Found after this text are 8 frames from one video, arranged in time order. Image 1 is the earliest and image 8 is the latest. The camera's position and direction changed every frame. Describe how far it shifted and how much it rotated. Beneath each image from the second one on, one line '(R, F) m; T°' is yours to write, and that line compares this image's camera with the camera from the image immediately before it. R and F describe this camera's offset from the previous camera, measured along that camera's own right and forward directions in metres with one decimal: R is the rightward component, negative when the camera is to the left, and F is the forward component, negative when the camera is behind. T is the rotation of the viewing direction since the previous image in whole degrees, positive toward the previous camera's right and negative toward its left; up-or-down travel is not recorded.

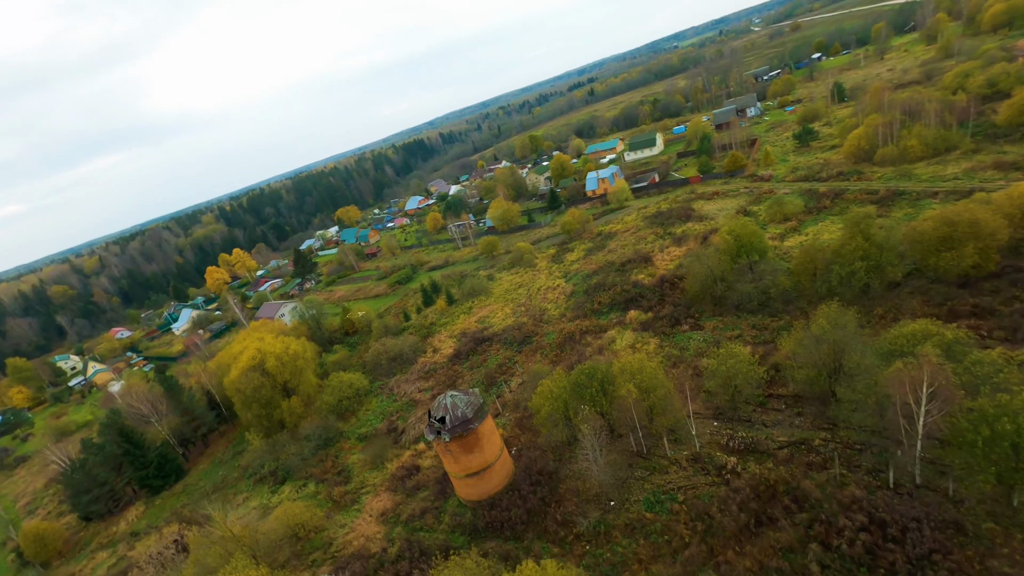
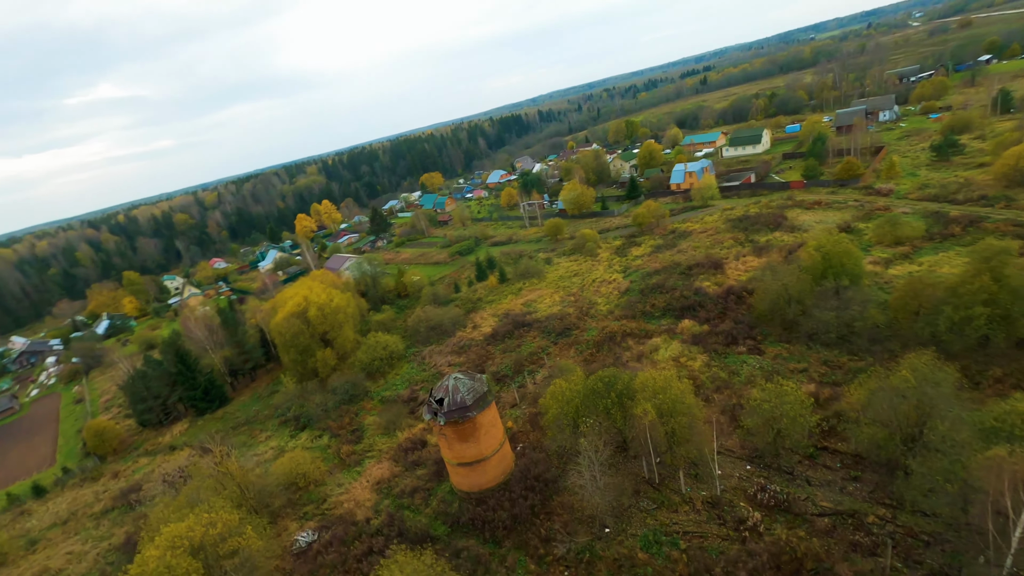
(+1.8, +1.7) m; -9°
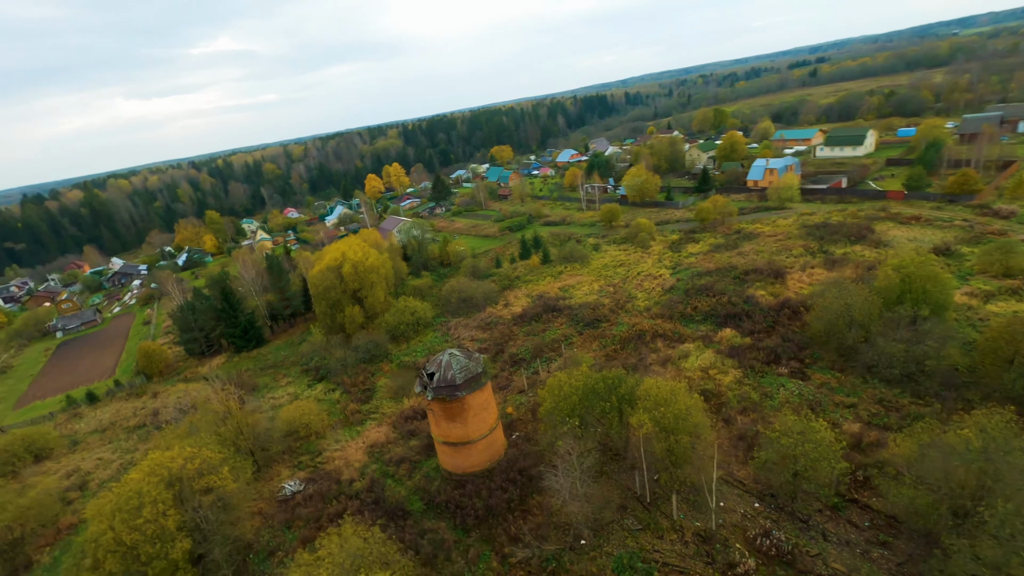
(+1.8, +1.3) m; -8°
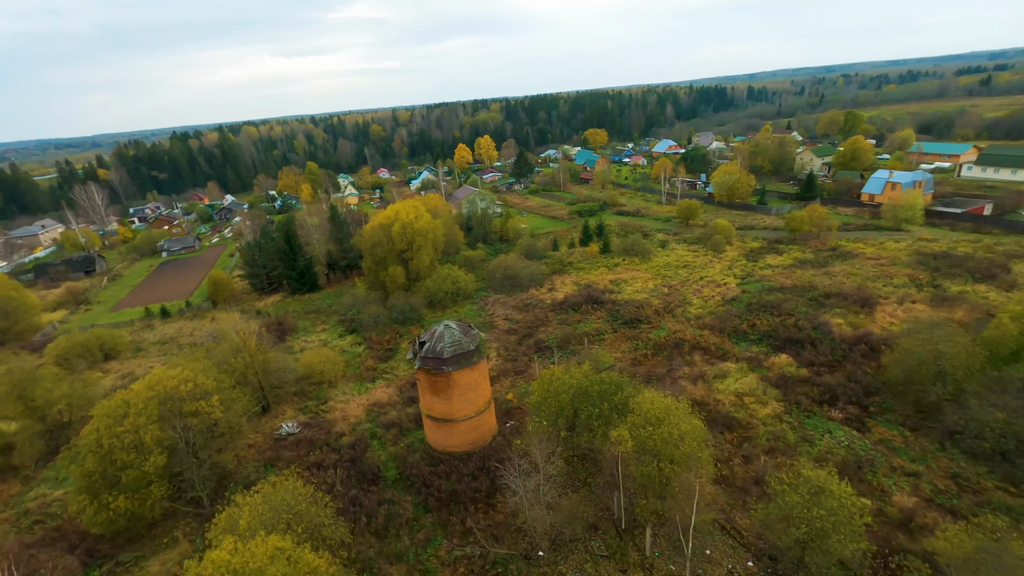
(+2.3, +1.5) m; -10°
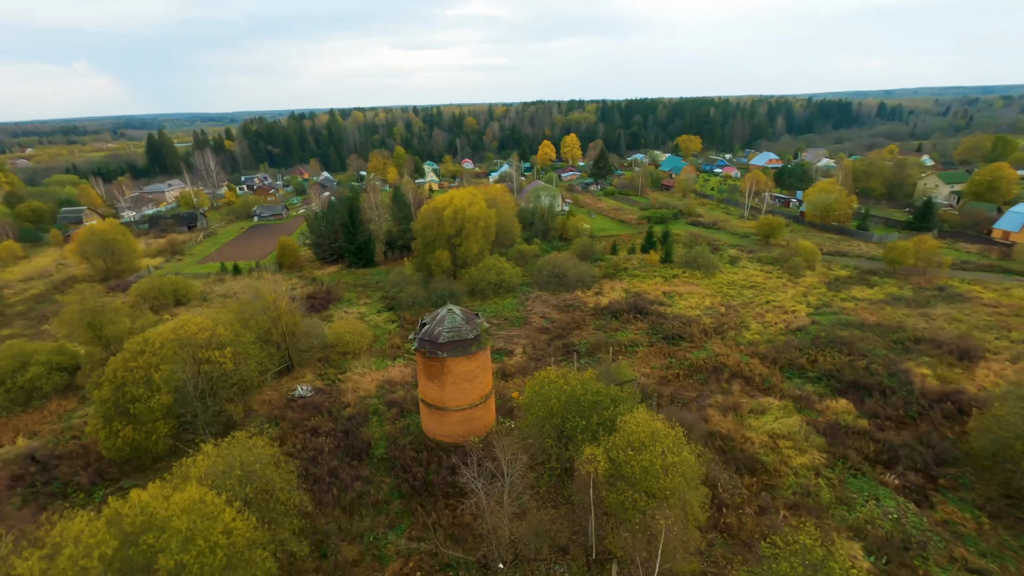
(+2.0, +1.1) m; -9°
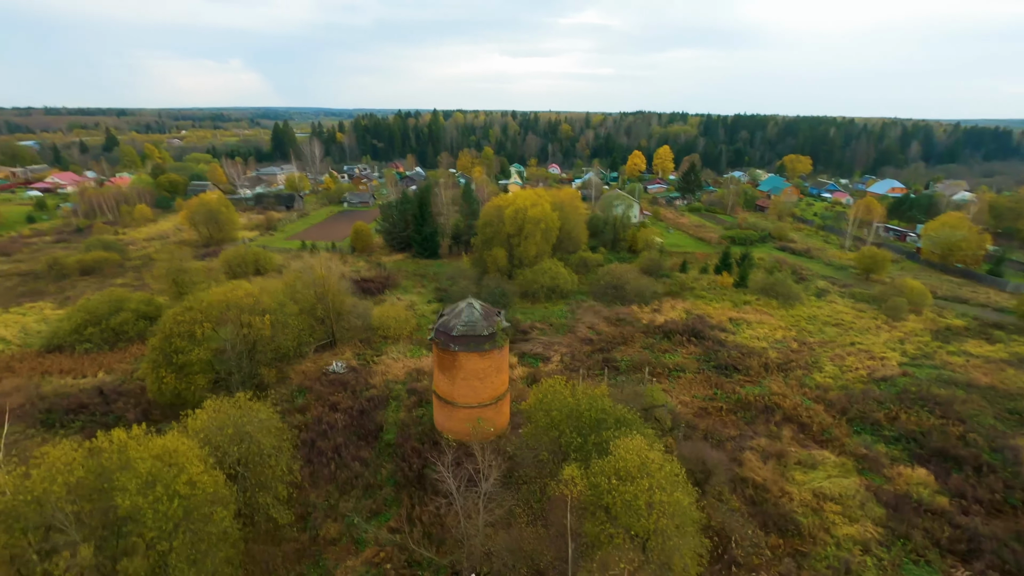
(+1.7, +0.8) m; -10°
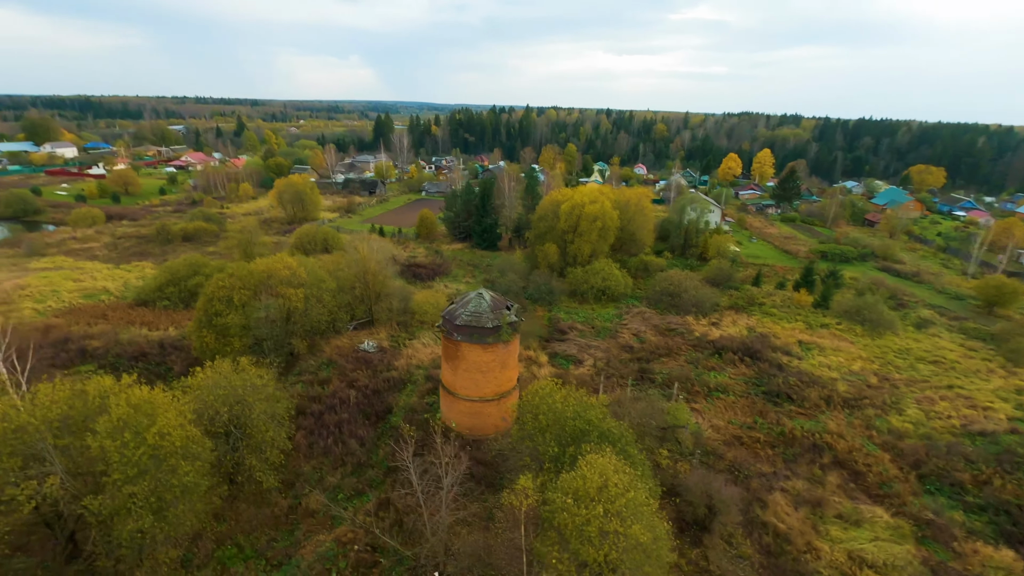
(+2.0, +0.8) m; -10°
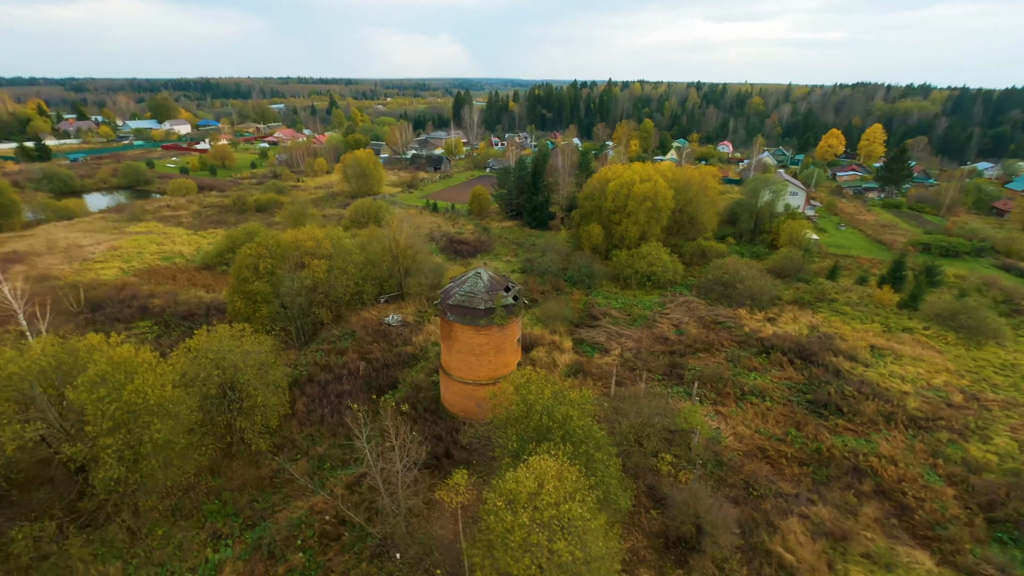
(+2.1, +0.9) m; -9°
